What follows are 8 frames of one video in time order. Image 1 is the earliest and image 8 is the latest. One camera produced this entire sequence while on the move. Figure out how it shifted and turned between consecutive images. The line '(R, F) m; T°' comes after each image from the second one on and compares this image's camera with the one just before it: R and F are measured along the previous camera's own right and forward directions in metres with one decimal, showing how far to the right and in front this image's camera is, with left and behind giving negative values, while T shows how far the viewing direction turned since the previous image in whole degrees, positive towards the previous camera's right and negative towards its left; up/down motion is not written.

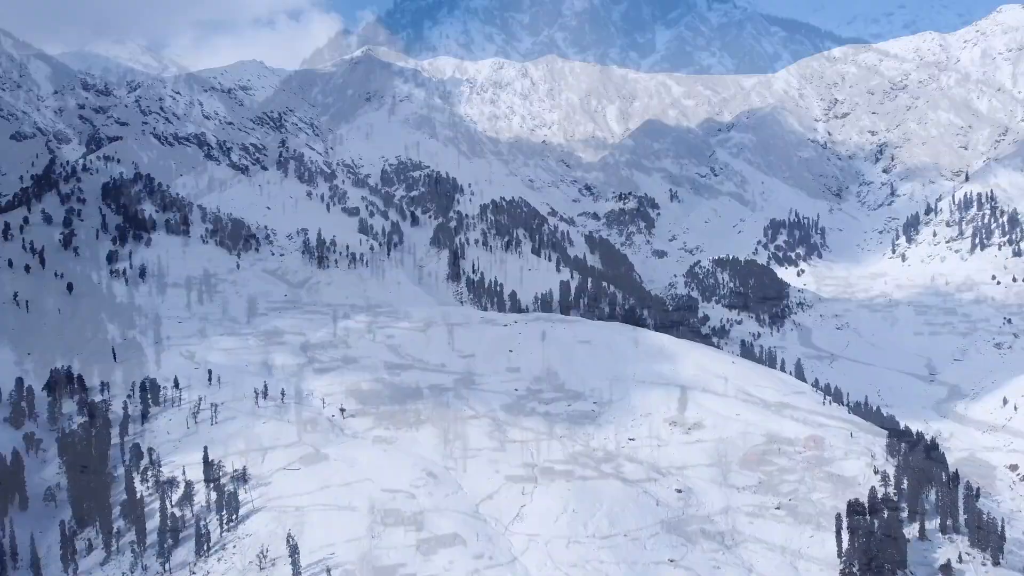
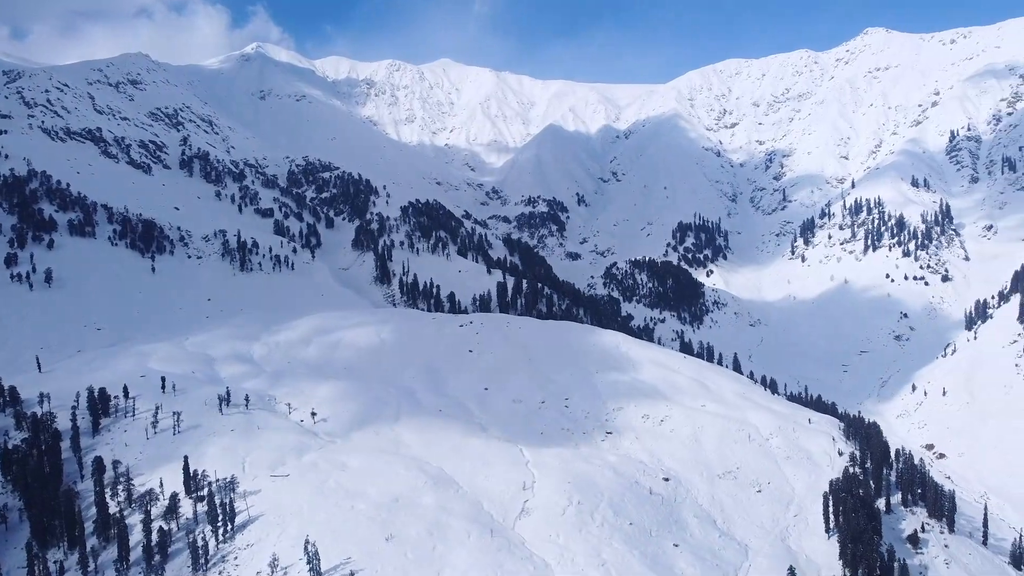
(-12.3, 0.0) m; +9°
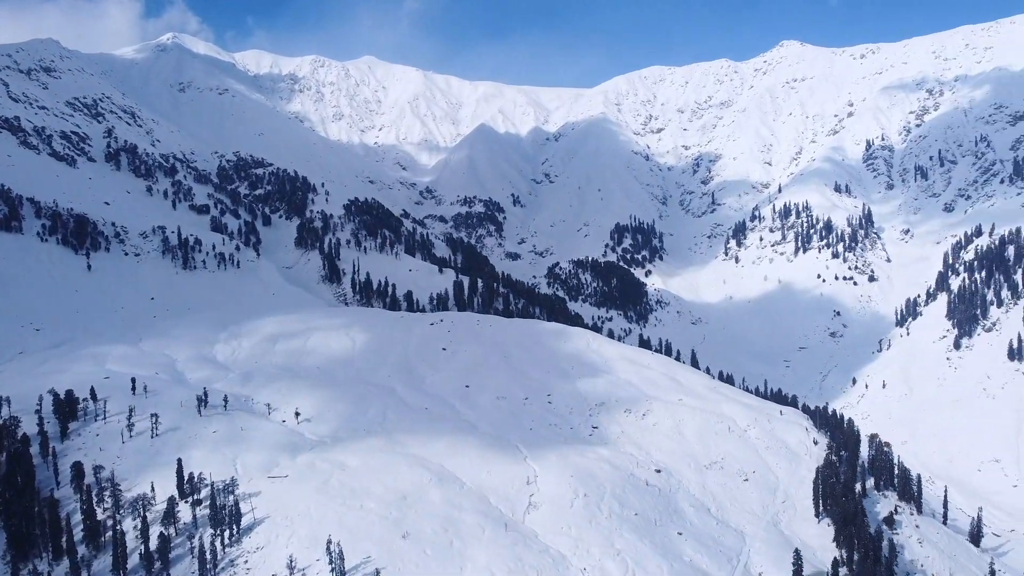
(-9.7, -0.2) m; +7°
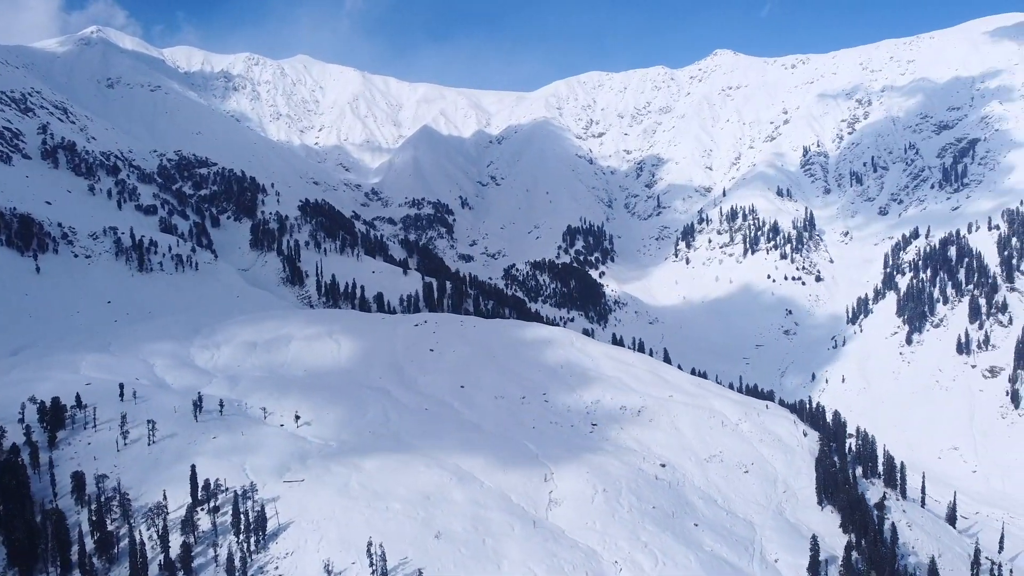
(-9.7, -0.1) m; +6°
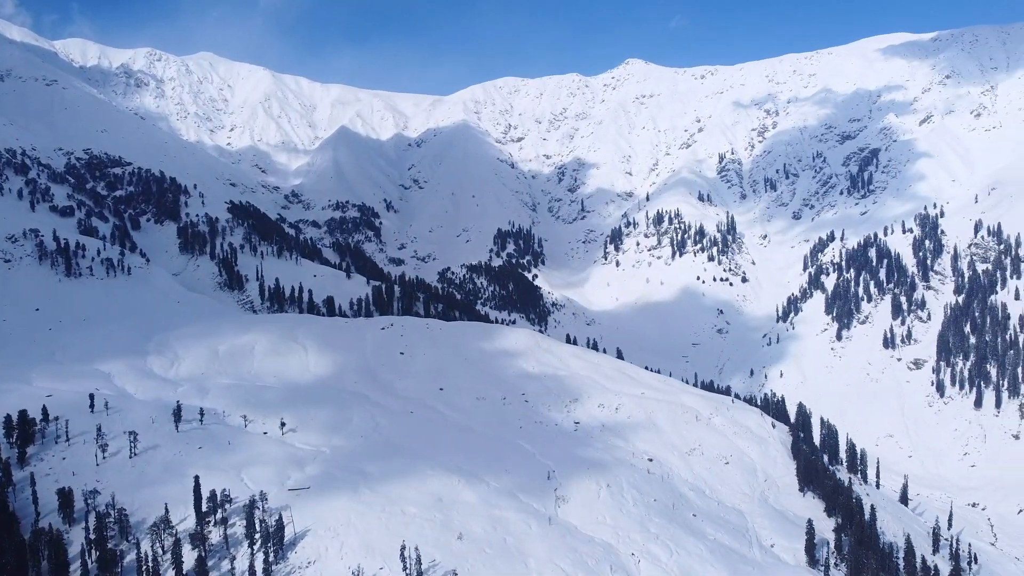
(-11.0, 0.0) m; +8°
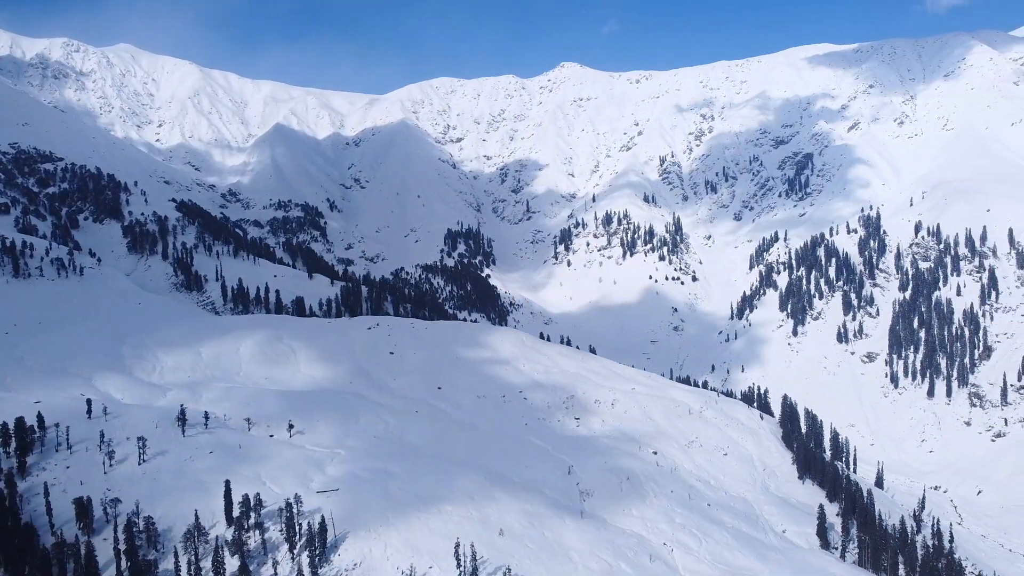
(-10.9, +0.1) m; +6°
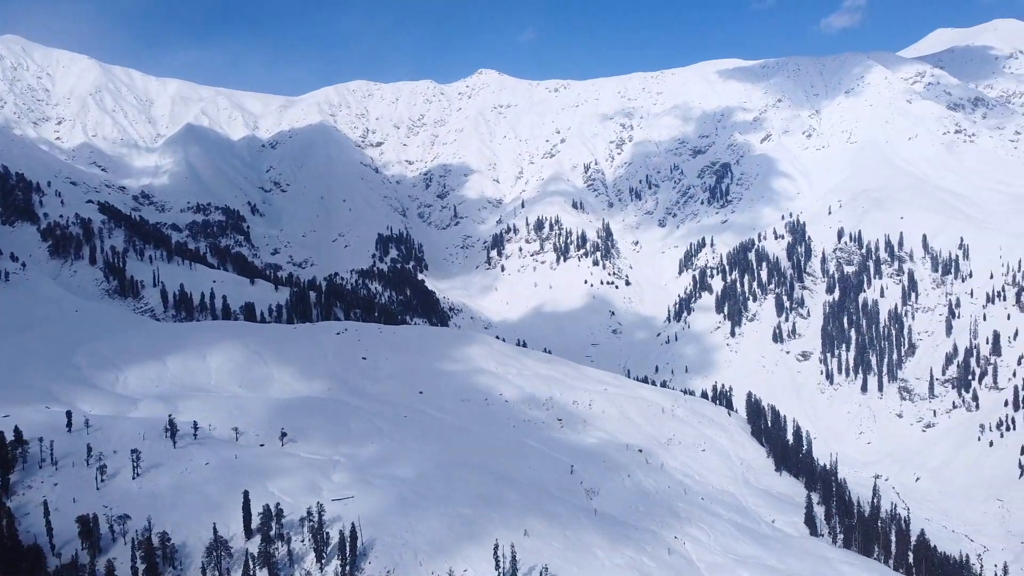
(-11.1, +0.3) m; +7°
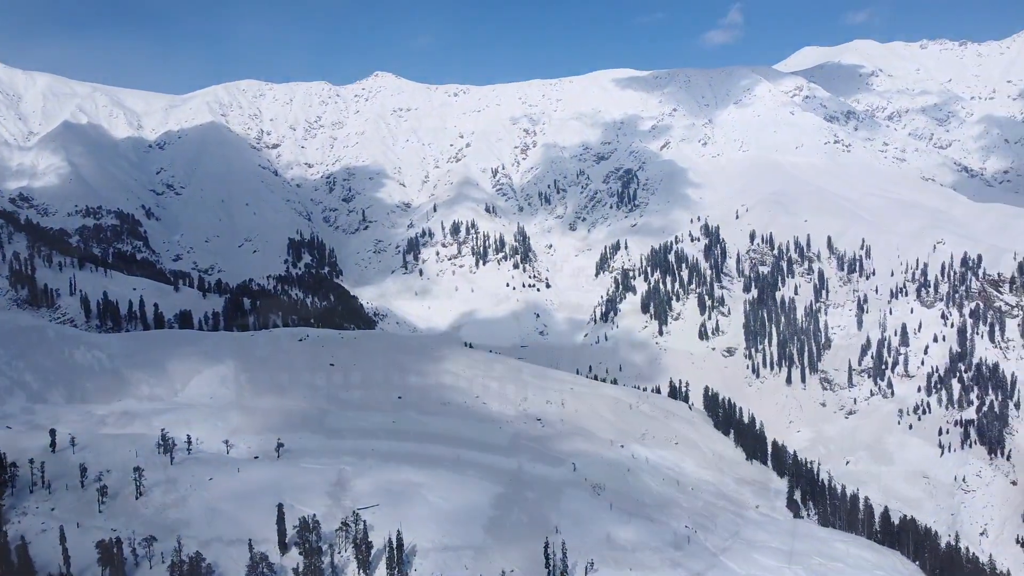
(-13.7, +0.9) m; +9°
